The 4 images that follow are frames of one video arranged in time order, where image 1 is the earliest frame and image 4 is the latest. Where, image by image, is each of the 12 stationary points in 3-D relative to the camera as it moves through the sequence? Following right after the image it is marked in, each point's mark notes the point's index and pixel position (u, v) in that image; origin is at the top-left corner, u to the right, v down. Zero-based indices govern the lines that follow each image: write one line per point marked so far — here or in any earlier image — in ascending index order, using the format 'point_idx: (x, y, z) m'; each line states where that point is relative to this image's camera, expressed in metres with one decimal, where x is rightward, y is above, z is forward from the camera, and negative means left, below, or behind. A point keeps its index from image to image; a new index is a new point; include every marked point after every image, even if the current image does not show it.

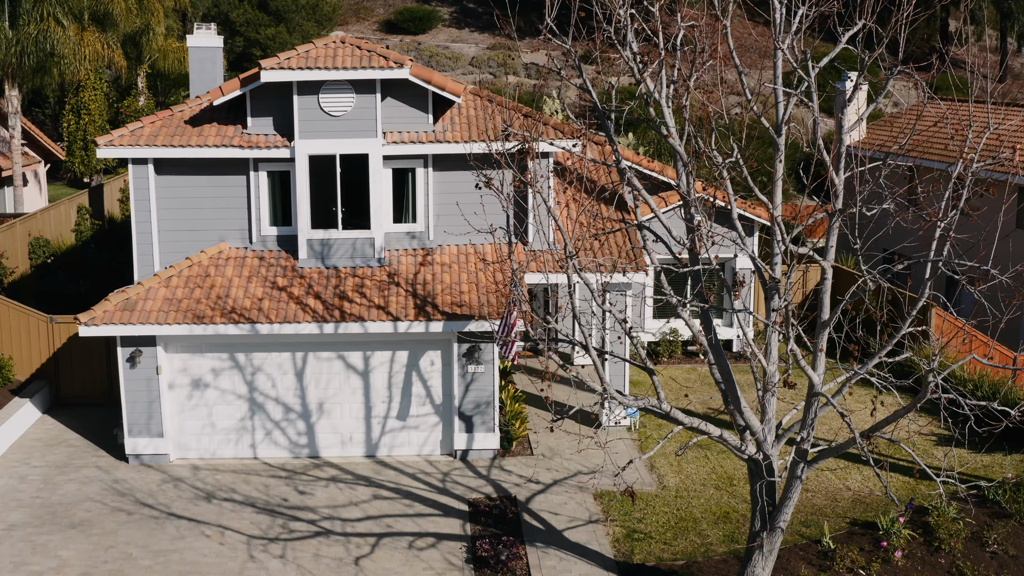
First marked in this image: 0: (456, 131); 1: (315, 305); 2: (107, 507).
0: (-1.1, +3.1, +19.7) m
1: (-3.6, -0.3, +18.3) m
2: (-6.7, -3.6, +16.7) m
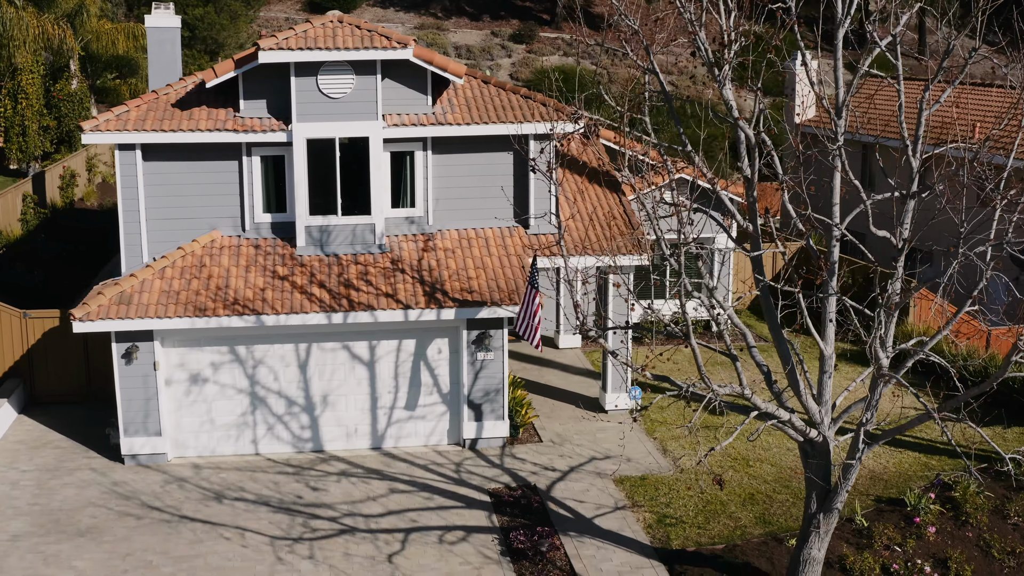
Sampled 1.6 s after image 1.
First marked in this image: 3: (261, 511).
0: (-1.1, +3.3, +19.2) m
1: (-3.3, -0.1, +17.7) m
2: (-6.3, -3.5, +15.8) m
3: (-4.0, -3.6, +16.1) m
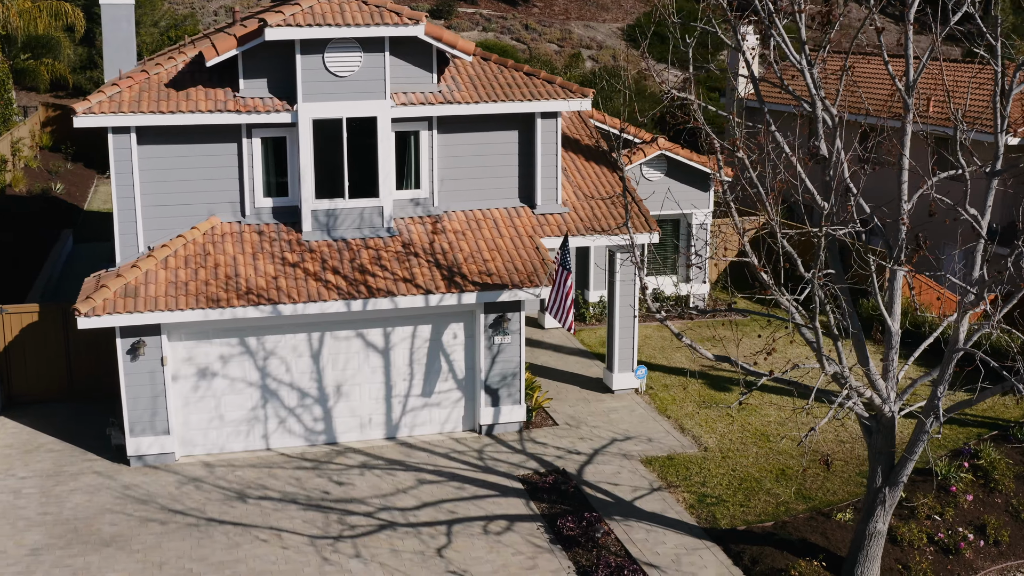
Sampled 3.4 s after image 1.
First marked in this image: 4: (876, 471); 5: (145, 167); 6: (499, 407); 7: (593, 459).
0: (-0.9, +3.6, +18.6) m
1: (-3.0, +0.1, +17.0) m
2: (-5.6, -3.4, +14.9) m
3: (-3.4, -3.4, +15.4) m
4: (+4.7, -2.4, +13.0) m
5: (-6.3, +2.1, +17.4) m
6: (-0.2, -2.2, +18.4) m
7: (+1.4, -3.0, +17.4) m
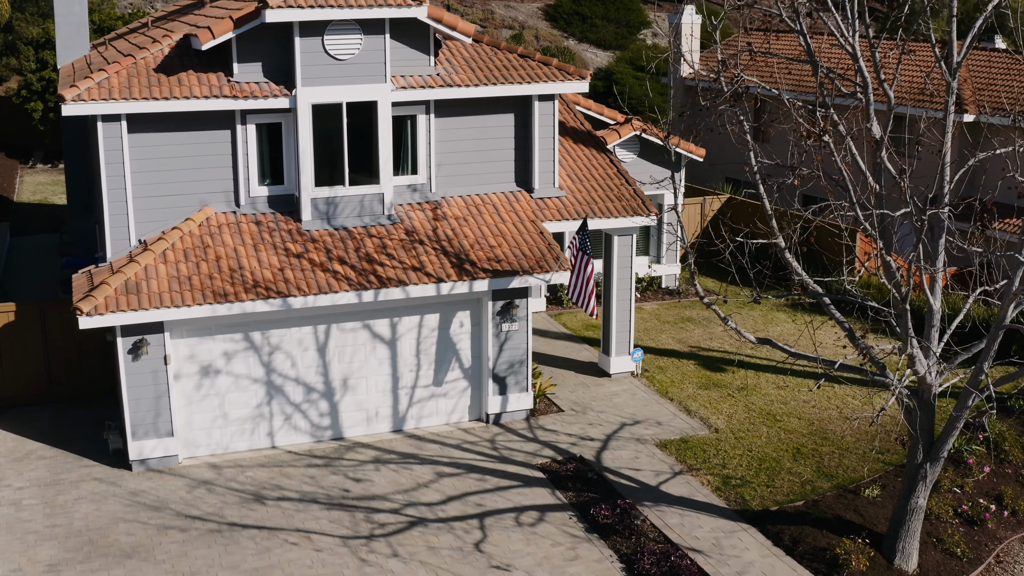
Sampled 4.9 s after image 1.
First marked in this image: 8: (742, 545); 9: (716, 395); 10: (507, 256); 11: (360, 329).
0: (-0.9, +3.9, +18.2) m
1: (-2.7, +0.3, +16.4) m
2: (-5.1, -3.4, +14.2) m
3: (-2.9, -3.3, +14.9) m
4: (+5.3, -2.1, +13.2) m
5: (-6.2, +2.2, +16.5) m
6: (-0.1, -1.9, +18.1) m
7: (+1.6, -2.7, +17.3) m
8: (+3.2, -3.5, +13.9) m
9: (+4.0, -2.1, +19.6) m
10: (-0.1, +0.6, +17.5) m
11: (-2.6, -0.7, +17.1) m
